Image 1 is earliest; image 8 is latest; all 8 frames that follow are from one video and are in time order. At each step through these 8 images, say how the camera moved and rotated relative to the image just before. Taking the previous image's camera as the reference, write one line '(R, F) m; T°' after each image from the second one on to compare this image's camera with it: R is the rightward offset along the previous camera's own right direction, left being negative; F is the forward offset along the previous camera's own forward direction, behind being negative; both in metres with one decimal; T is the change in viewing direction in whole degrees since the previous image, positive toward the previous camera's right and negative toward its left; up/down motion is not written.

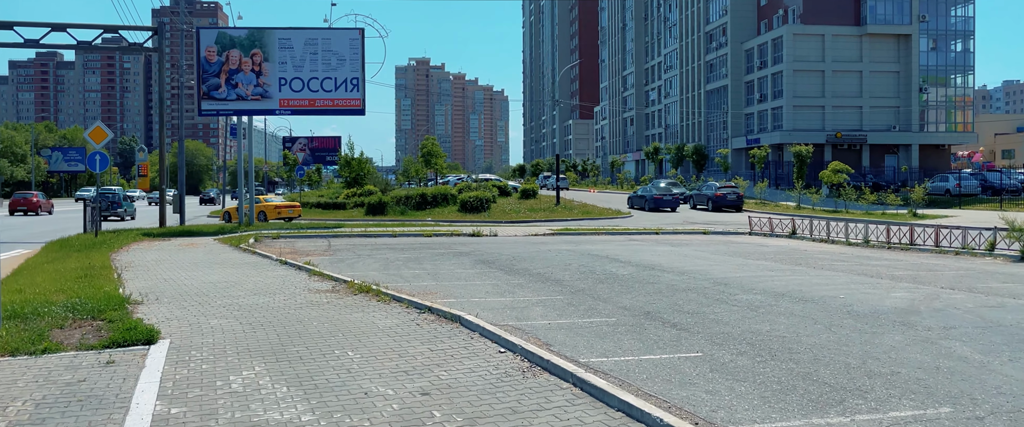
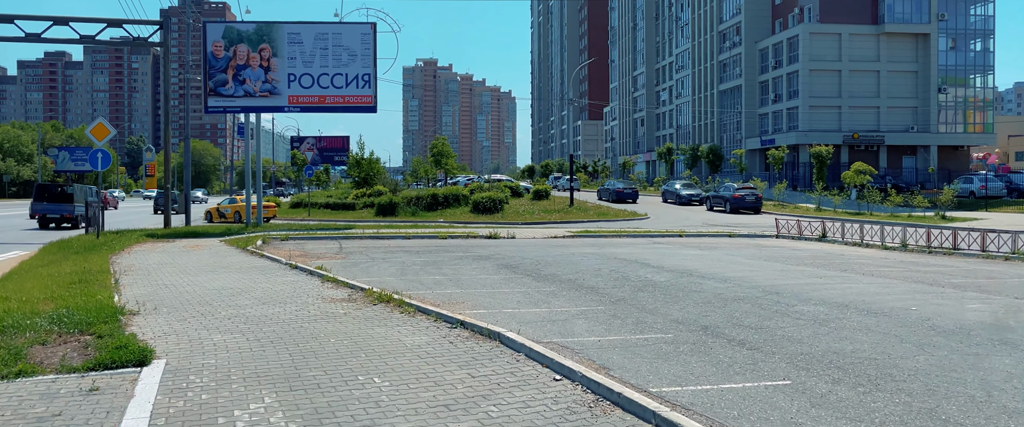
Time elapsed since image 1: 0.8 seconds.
(-0.3, +1.2) m; 0°
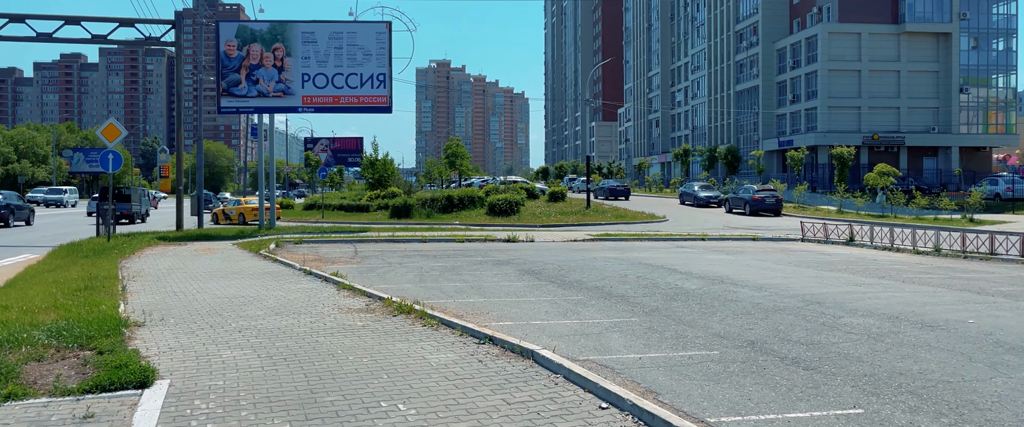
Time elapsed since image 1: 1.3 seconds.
(-0.2, +0.7) m; -1°
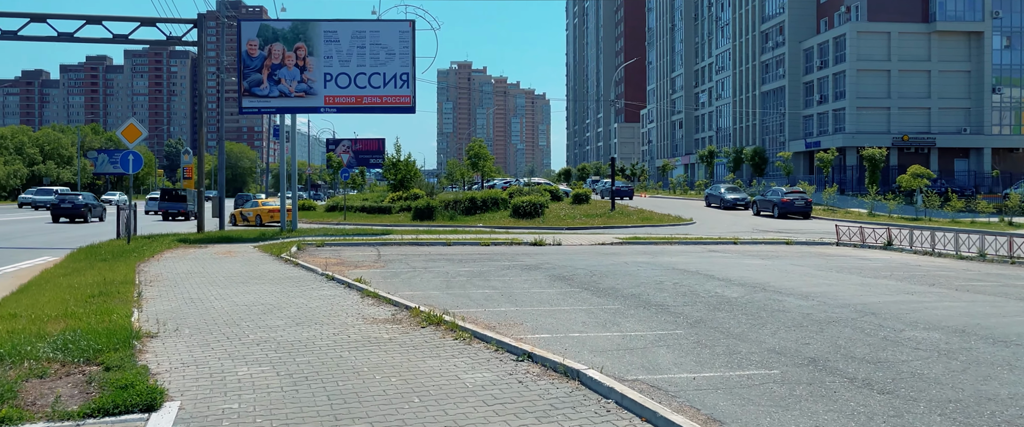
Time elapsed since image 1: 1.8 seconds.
(-0.1, +0.7) m; -1°
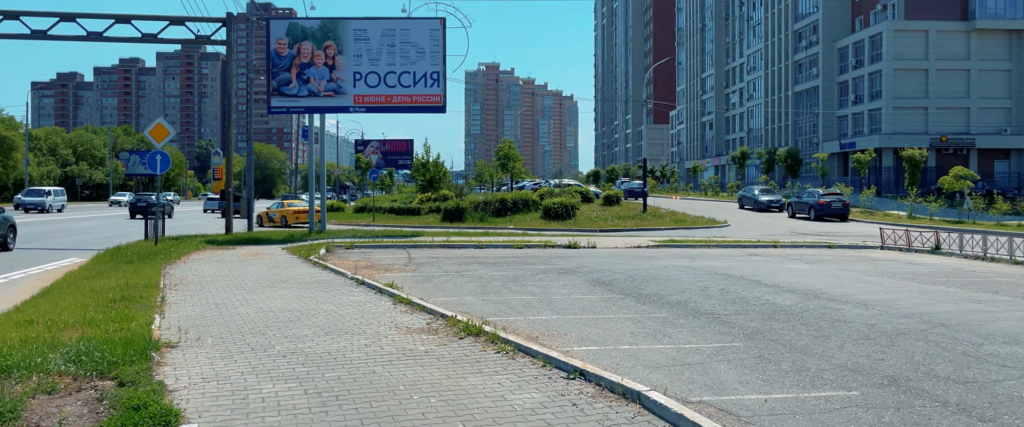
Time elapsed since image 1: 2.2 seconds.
(-0.2, +0.7) m; -2°
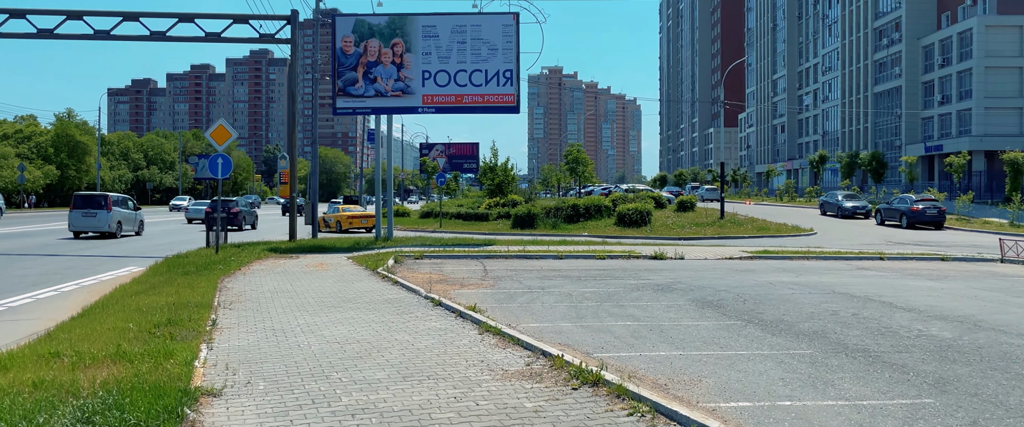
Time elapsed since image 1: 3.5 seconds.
(-0.4, +1.9) m; -3°
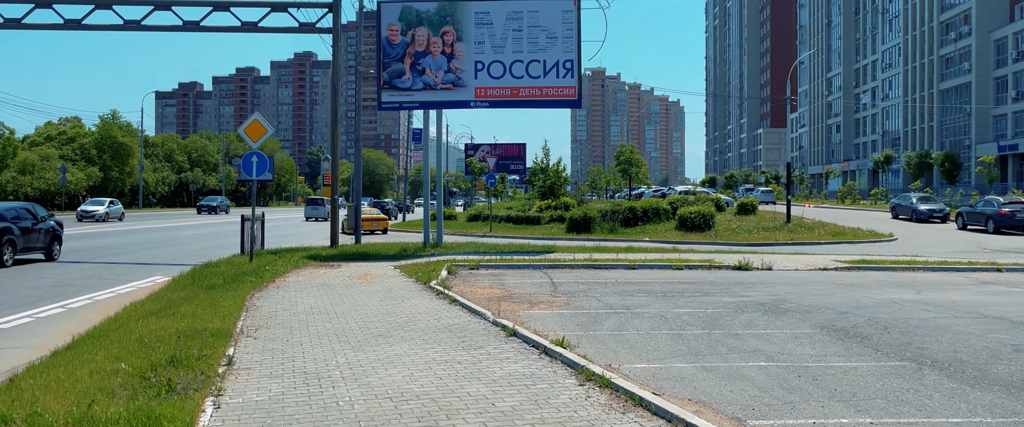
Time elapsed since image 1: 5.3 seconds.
(-0.5, +2.6) m; -2°
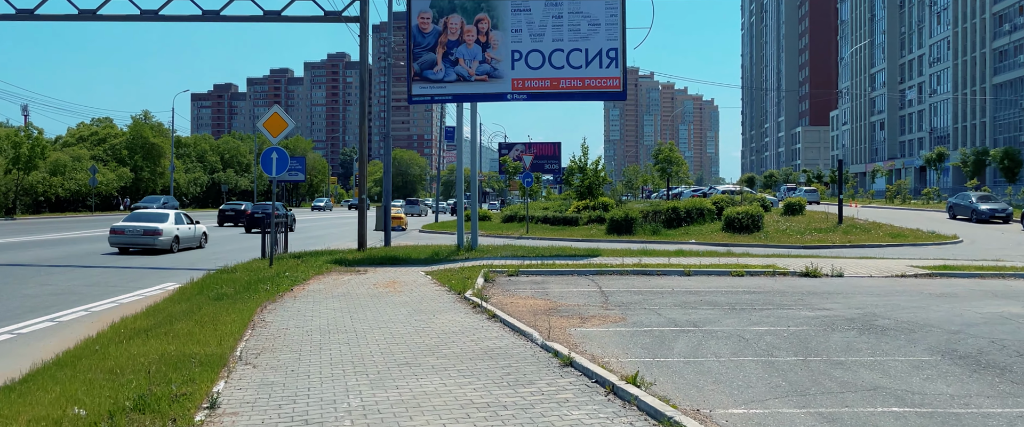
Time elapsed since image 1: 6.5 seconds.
(-0.2, +2.0) m; -2°
